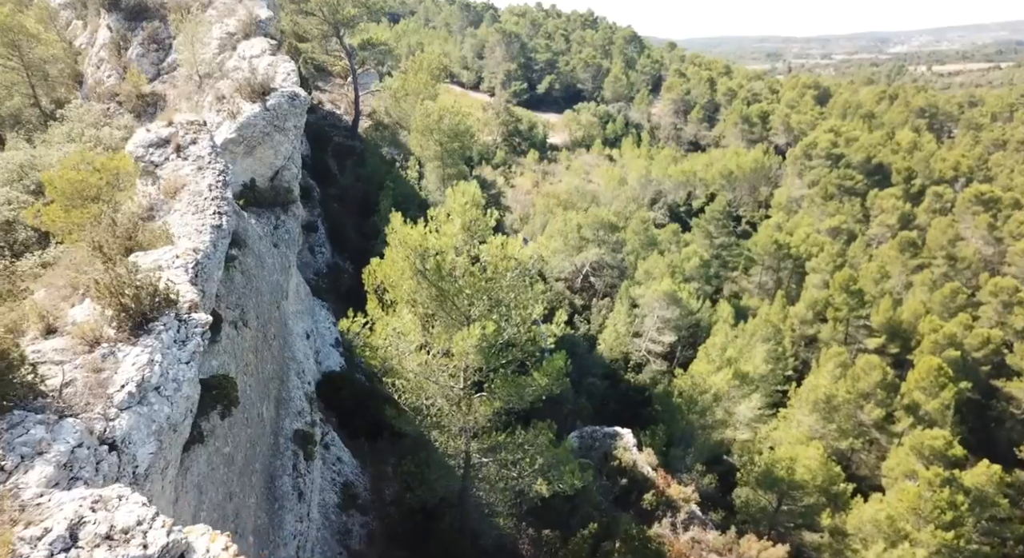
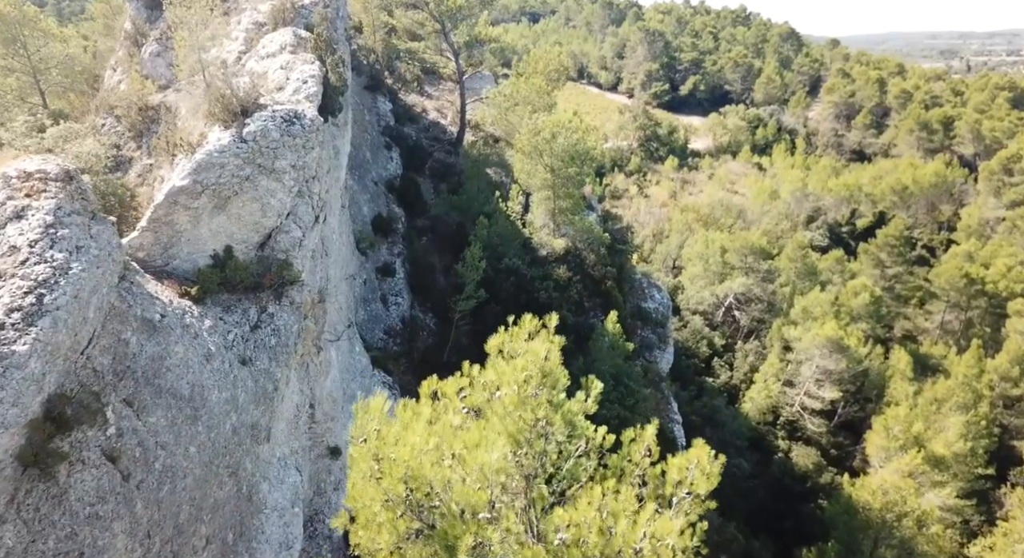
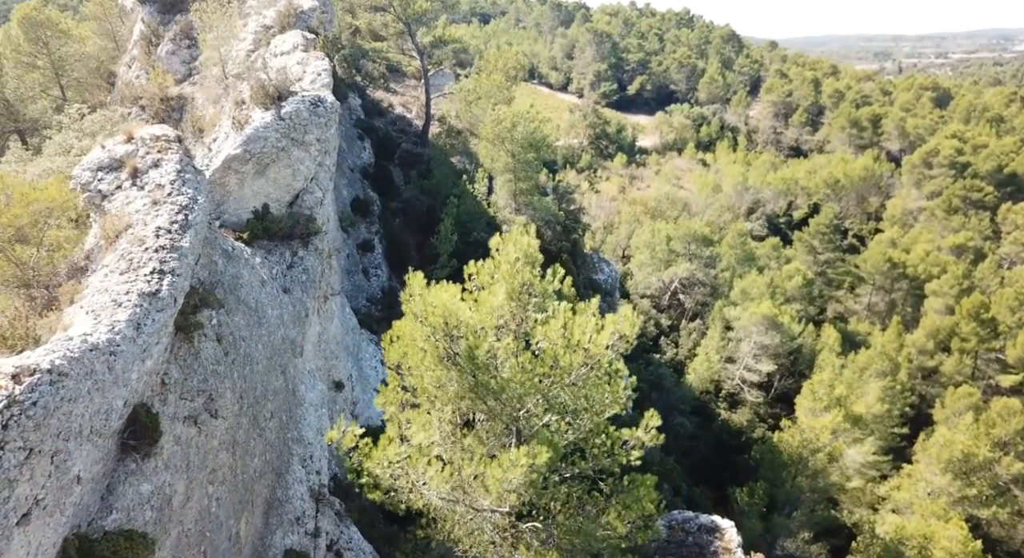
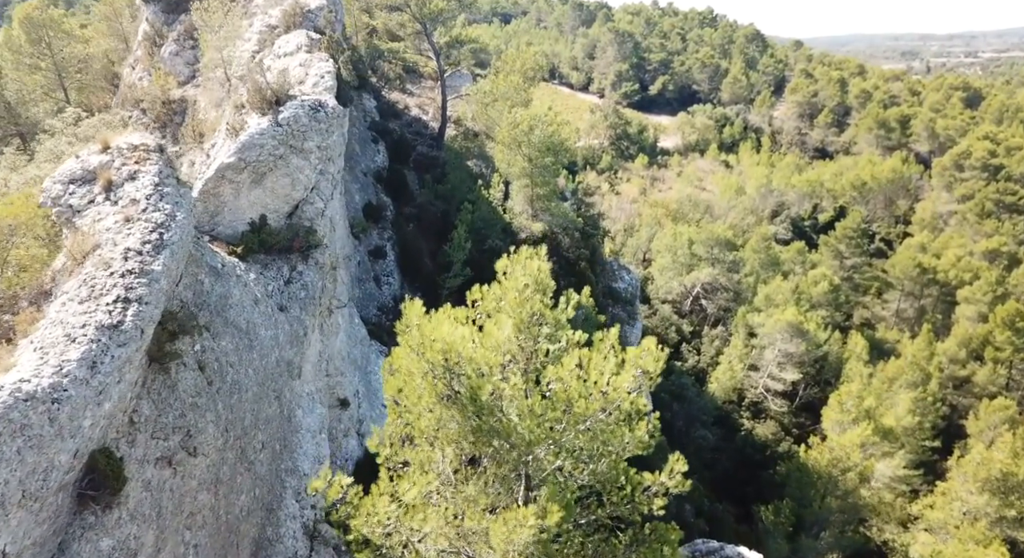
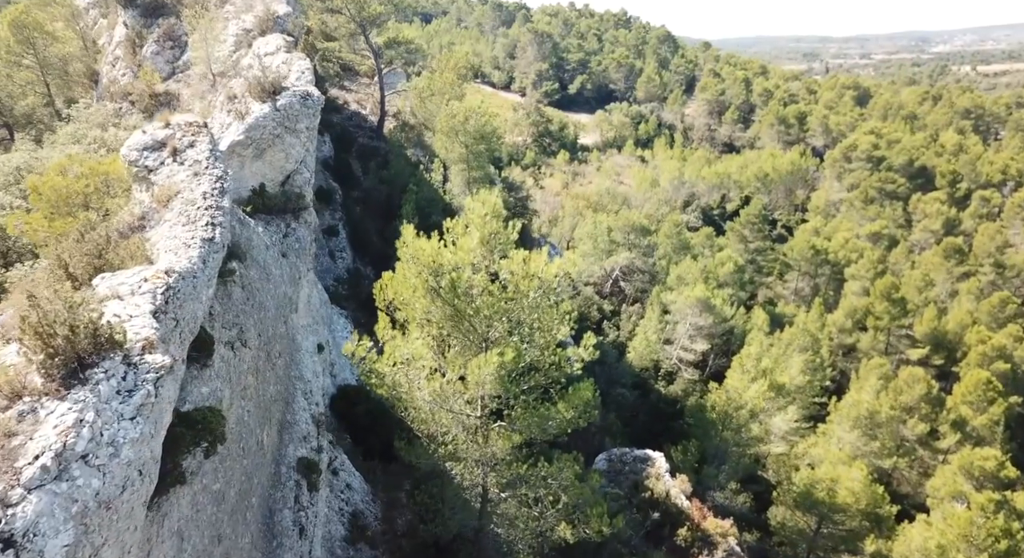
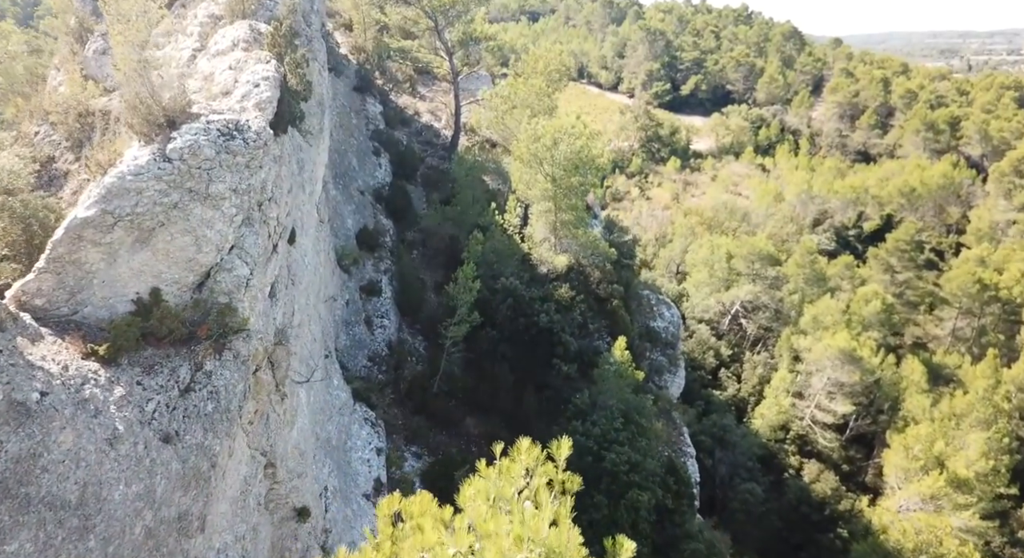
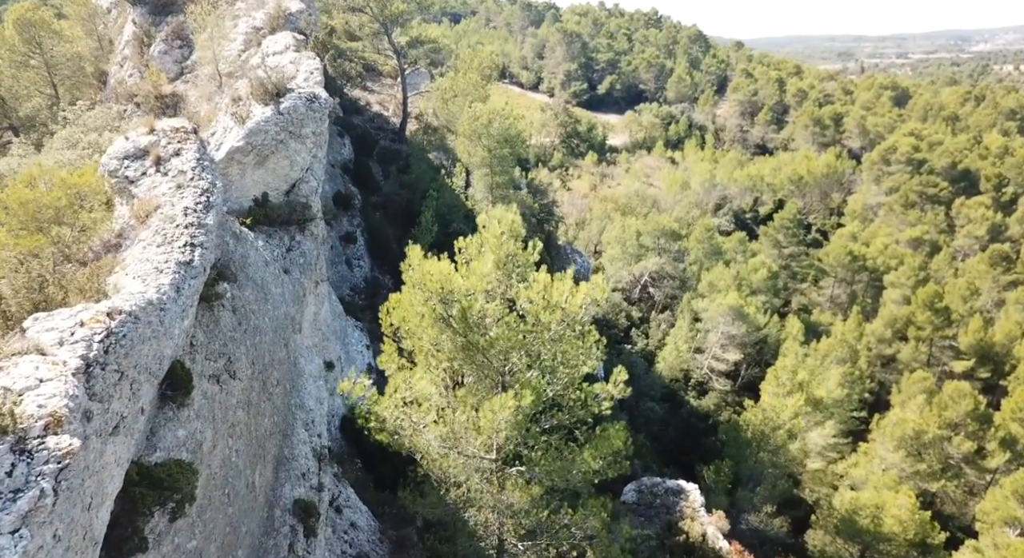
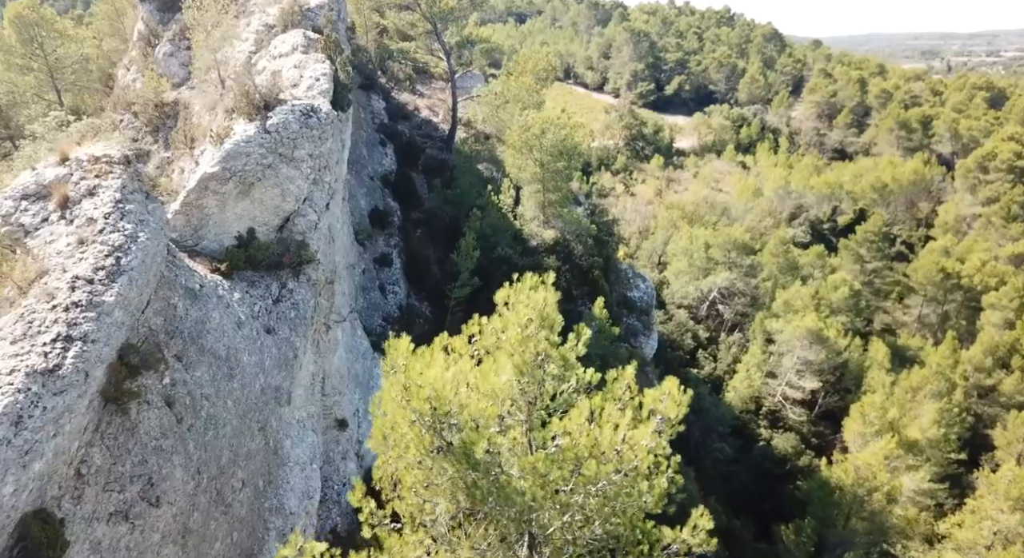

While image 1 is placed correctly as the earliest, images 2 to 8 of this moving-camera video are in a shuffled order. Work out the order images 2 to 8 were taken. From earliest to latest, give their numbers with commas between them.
5, 7, 3, 4, 8, 2, 6
